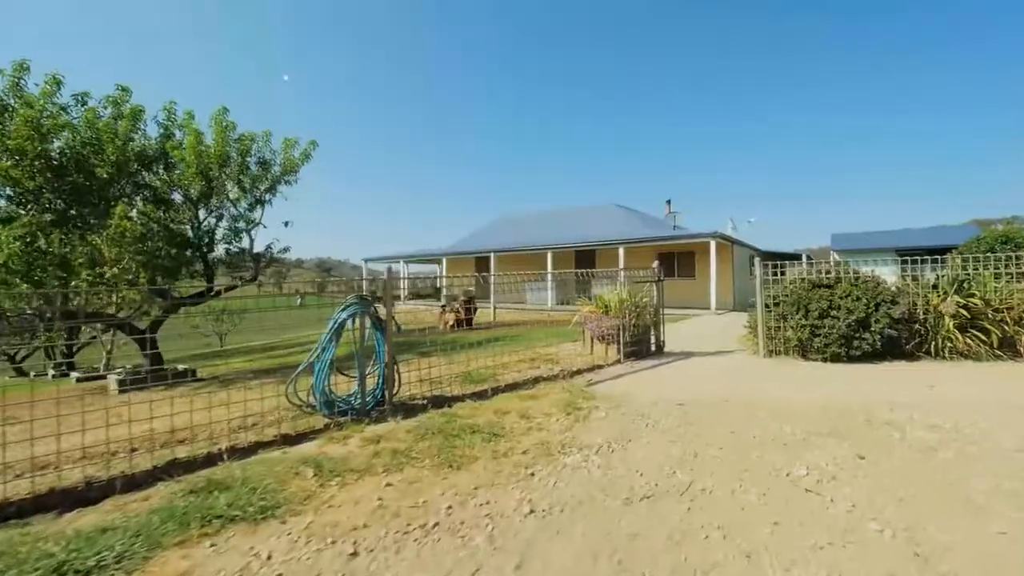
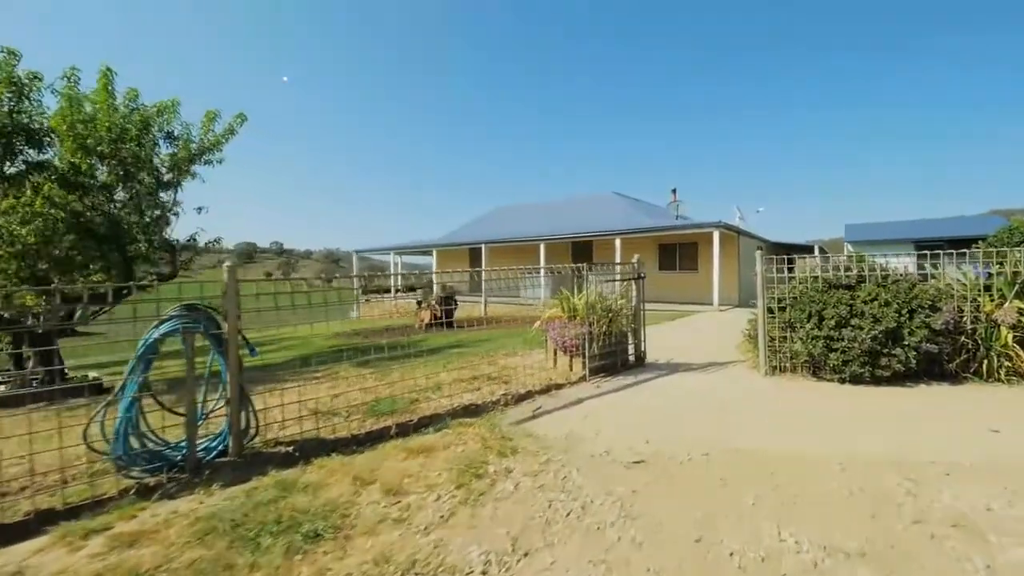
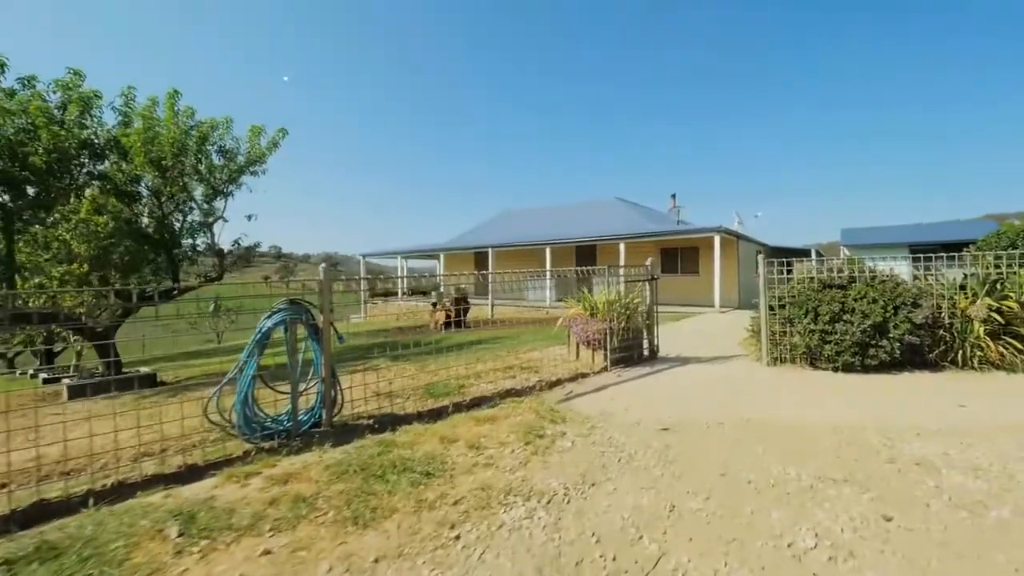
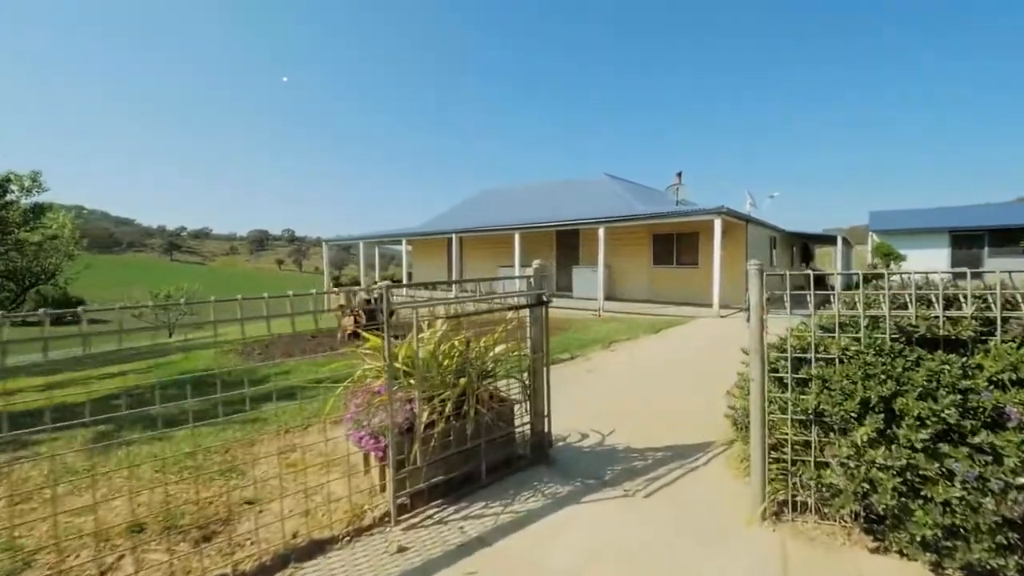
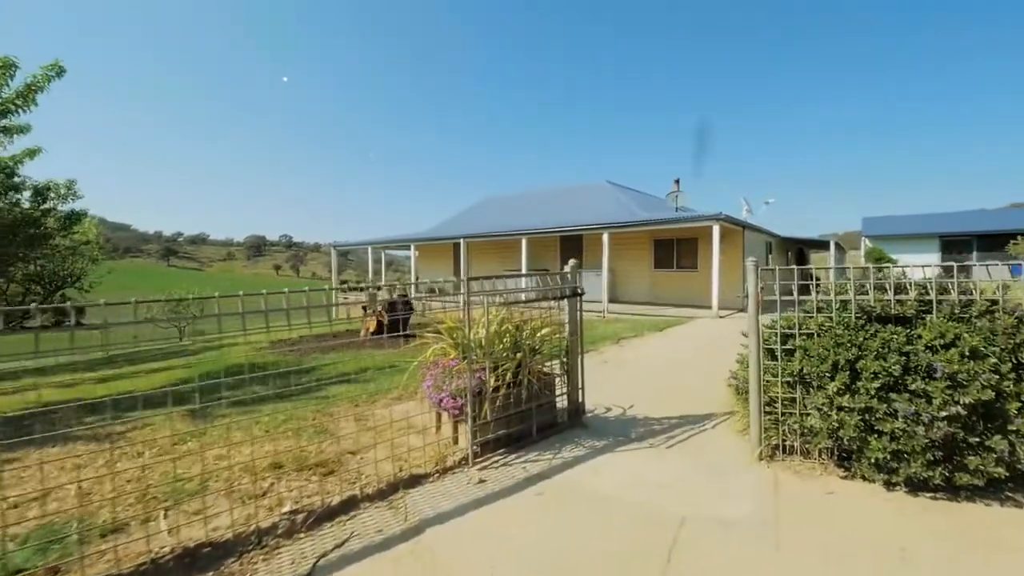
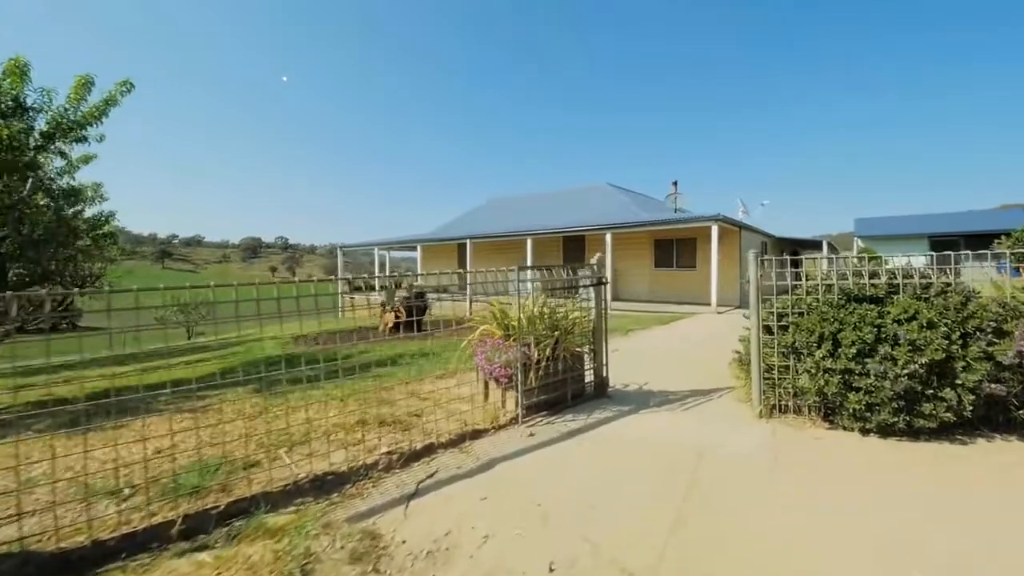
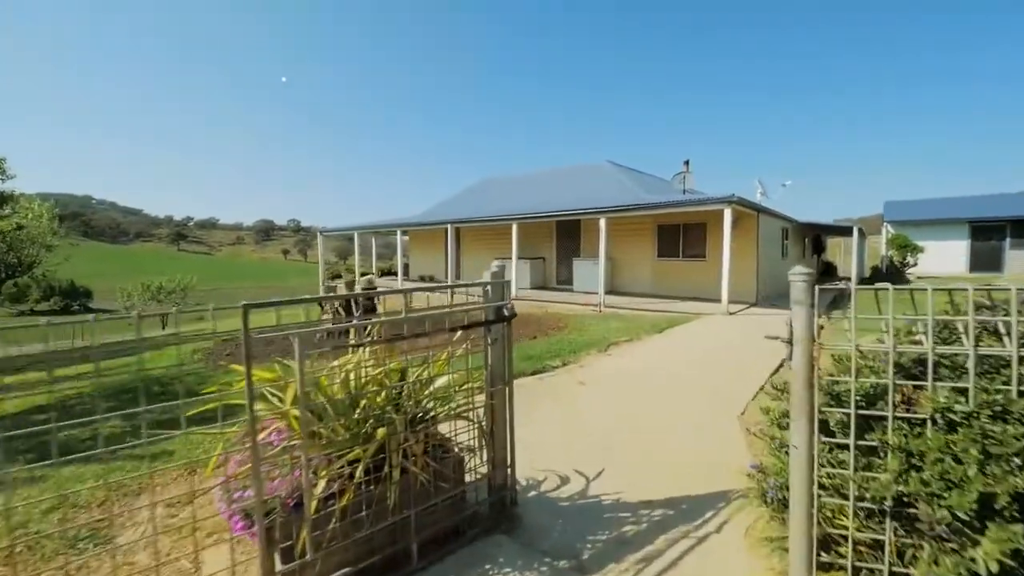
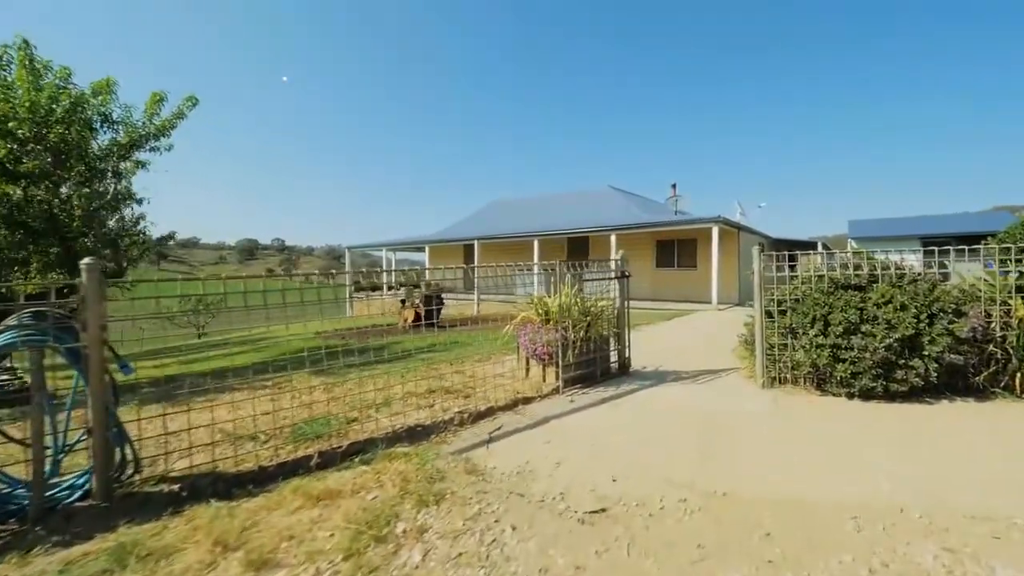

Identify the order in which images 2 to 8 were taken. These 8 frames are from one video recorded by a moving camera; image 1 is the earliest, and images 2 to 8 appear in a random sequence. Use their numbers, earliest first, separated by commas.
3, 2, 8, 6, 5, 4, 7
